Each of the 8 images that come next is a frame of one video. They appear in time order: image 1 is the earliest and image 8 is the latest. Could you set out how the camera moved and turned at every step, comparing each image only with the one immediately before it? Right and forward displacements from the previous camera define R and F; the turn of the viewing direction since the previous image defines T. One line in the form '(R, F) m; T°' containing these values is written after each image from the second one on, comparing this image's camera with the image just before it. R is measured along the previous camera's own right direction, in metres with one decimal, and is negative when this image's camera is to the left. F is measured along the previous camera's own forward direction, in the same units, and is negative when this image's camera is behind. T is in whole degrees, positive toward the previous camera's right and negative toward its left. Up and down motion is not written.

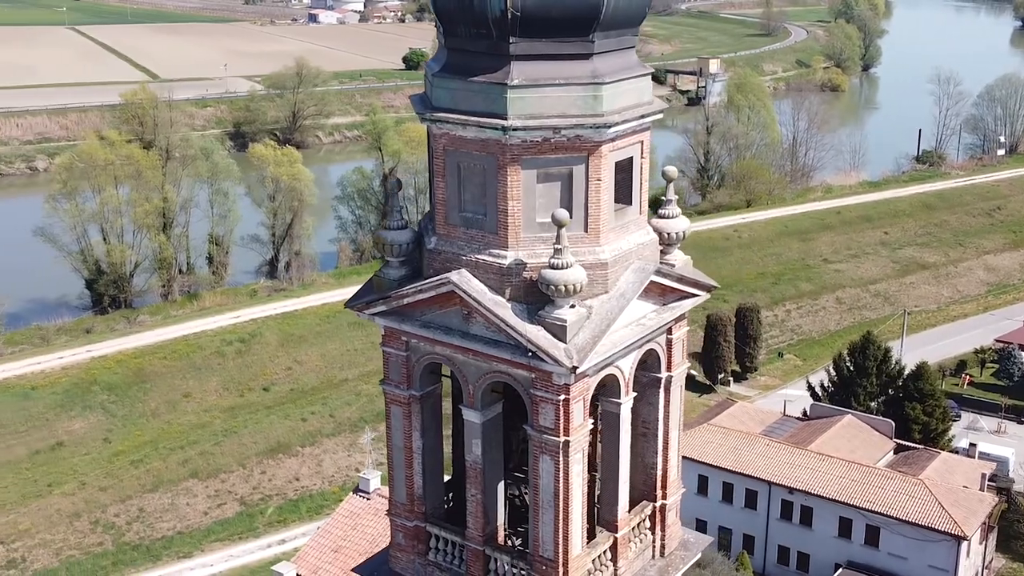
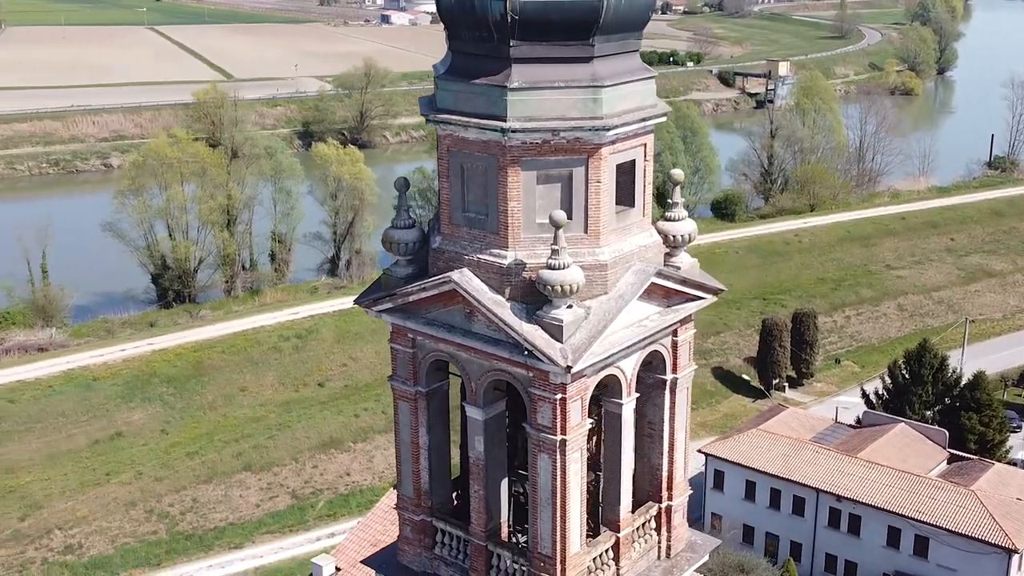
(+0.6, -0.1) m; -3°
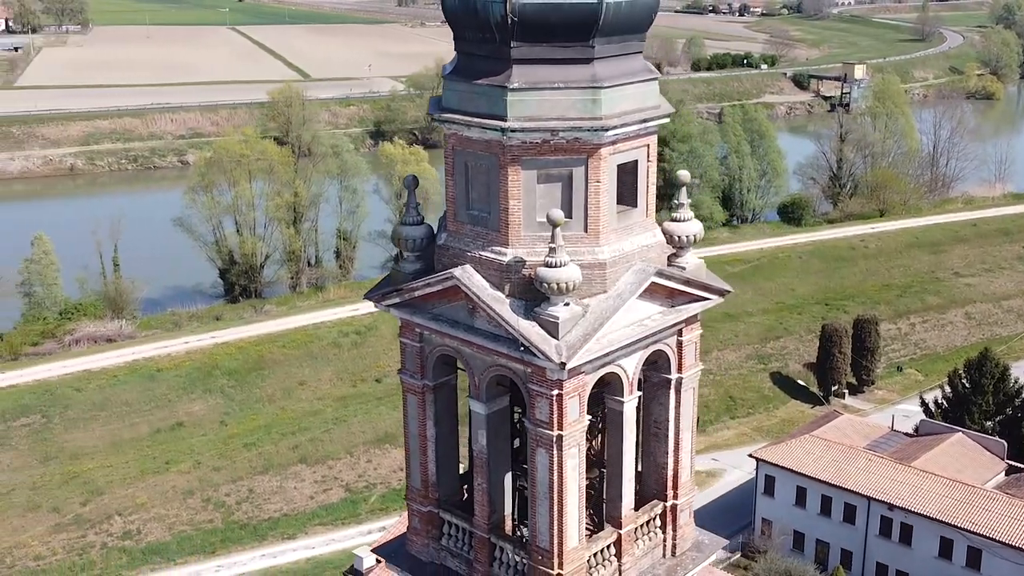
(+0.7, -0.2) m; -4°
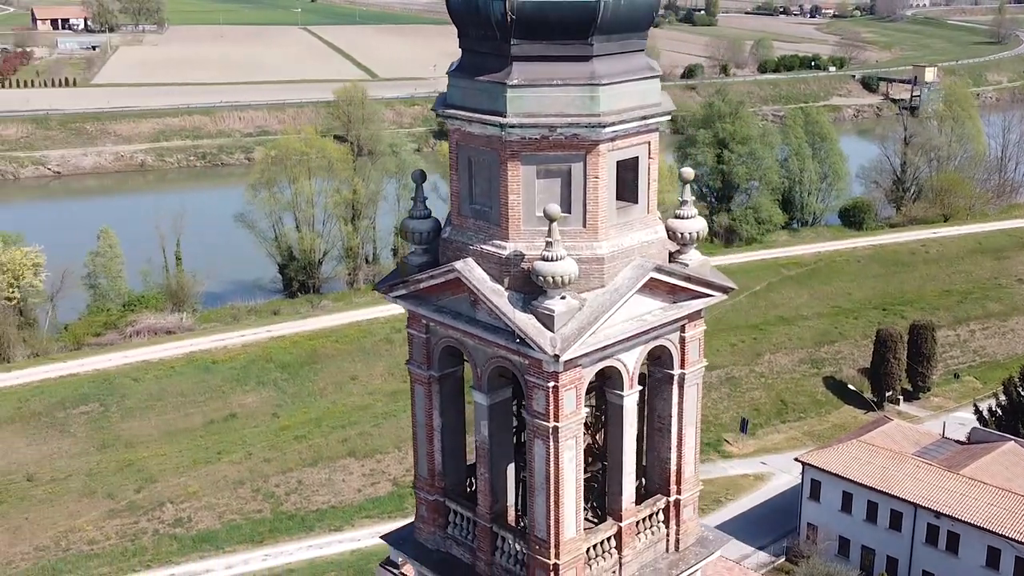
(+0.6, -0.2) m; -3°
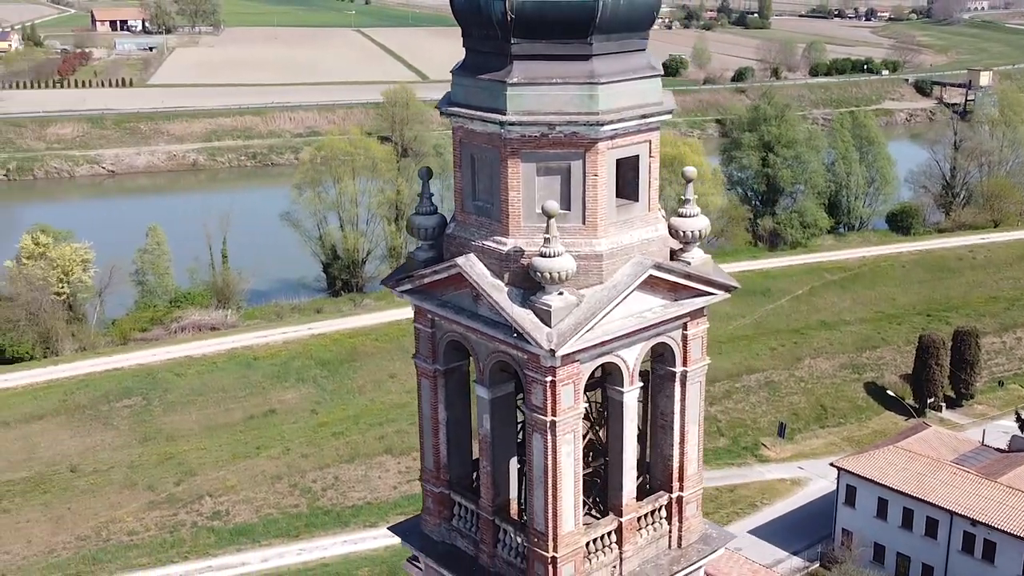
(+0.5, -0.2) m; -2°
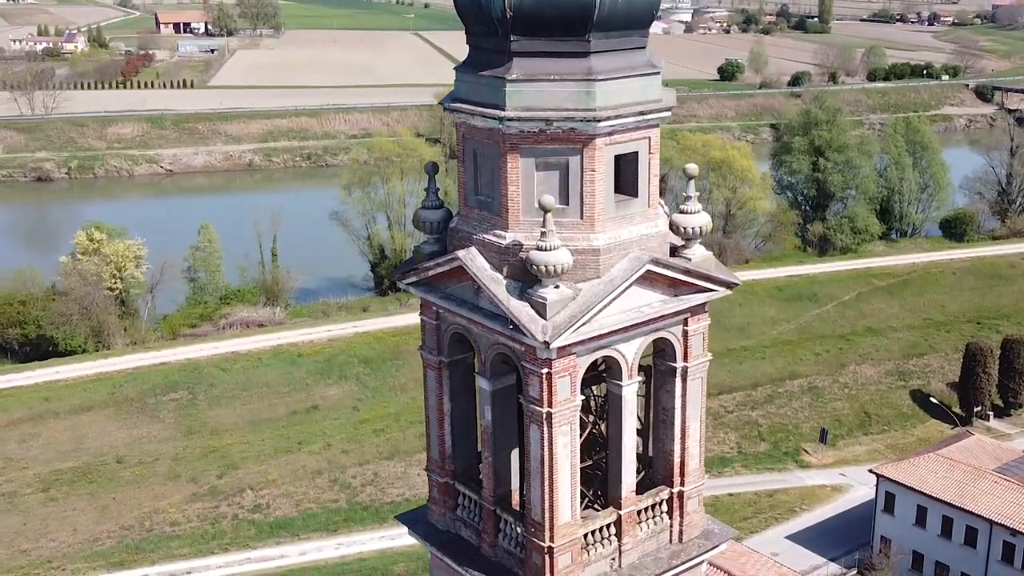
(+0.6, -0.2) m; -3°
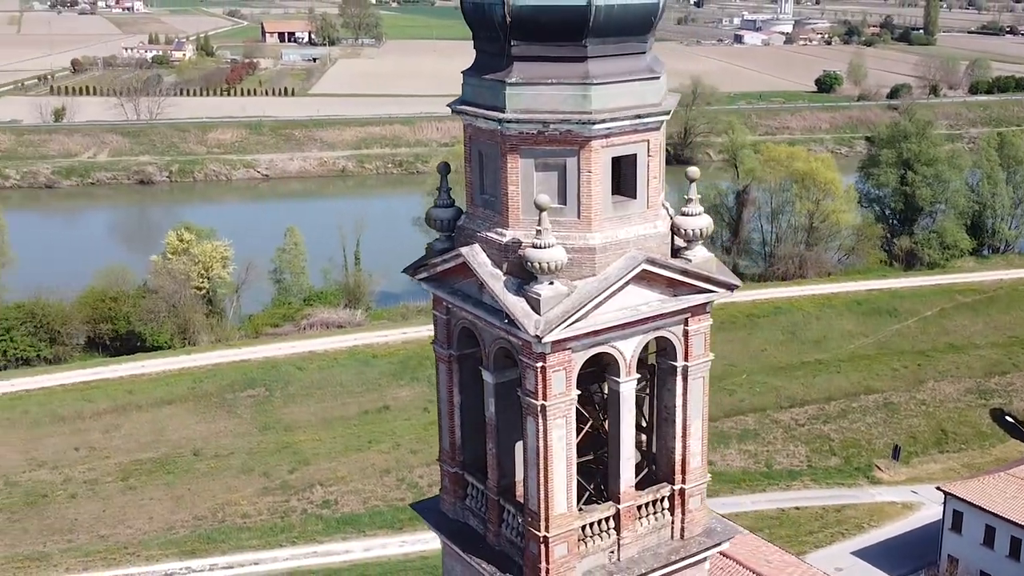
(+1.0, -0.4) m; -5°
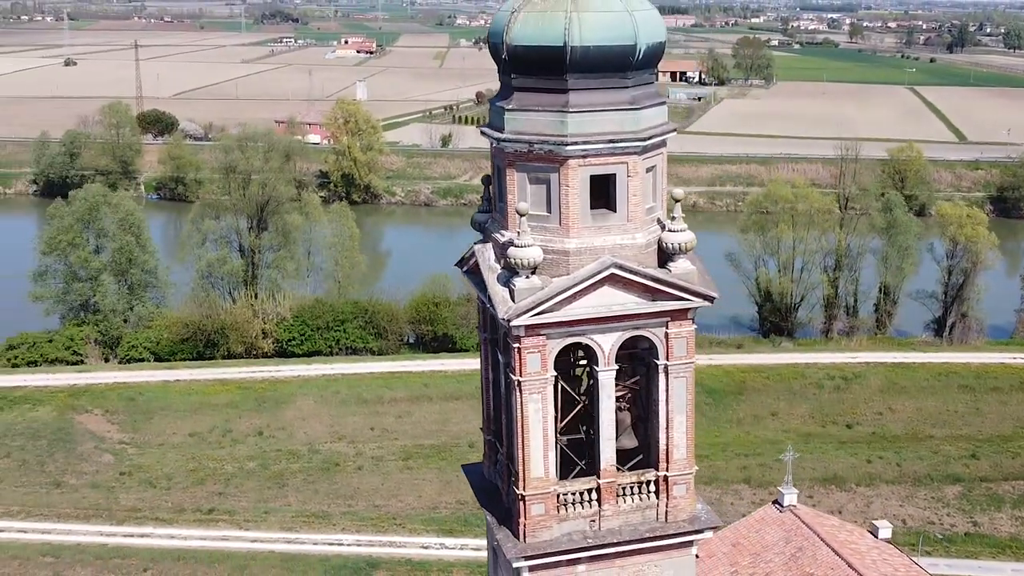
(+4.7, -1.5) m; -19°
